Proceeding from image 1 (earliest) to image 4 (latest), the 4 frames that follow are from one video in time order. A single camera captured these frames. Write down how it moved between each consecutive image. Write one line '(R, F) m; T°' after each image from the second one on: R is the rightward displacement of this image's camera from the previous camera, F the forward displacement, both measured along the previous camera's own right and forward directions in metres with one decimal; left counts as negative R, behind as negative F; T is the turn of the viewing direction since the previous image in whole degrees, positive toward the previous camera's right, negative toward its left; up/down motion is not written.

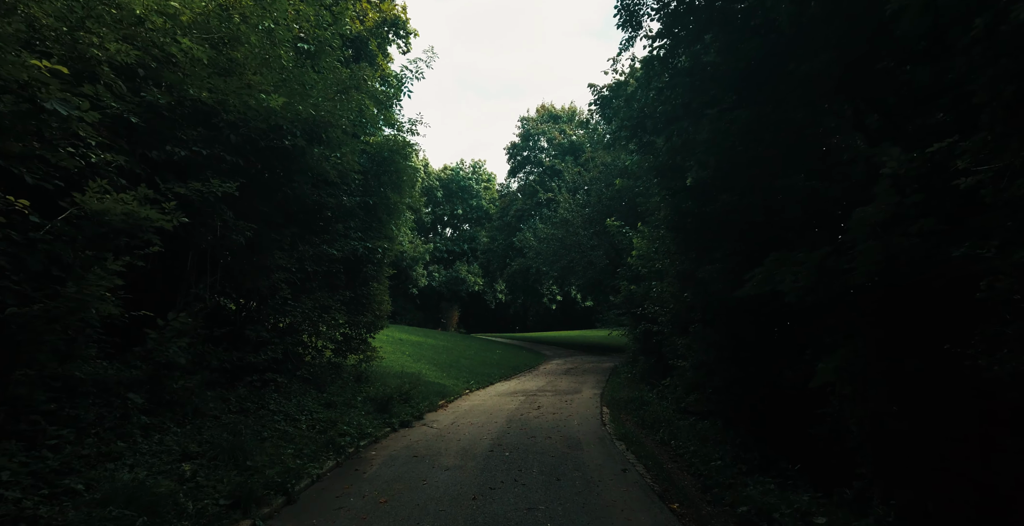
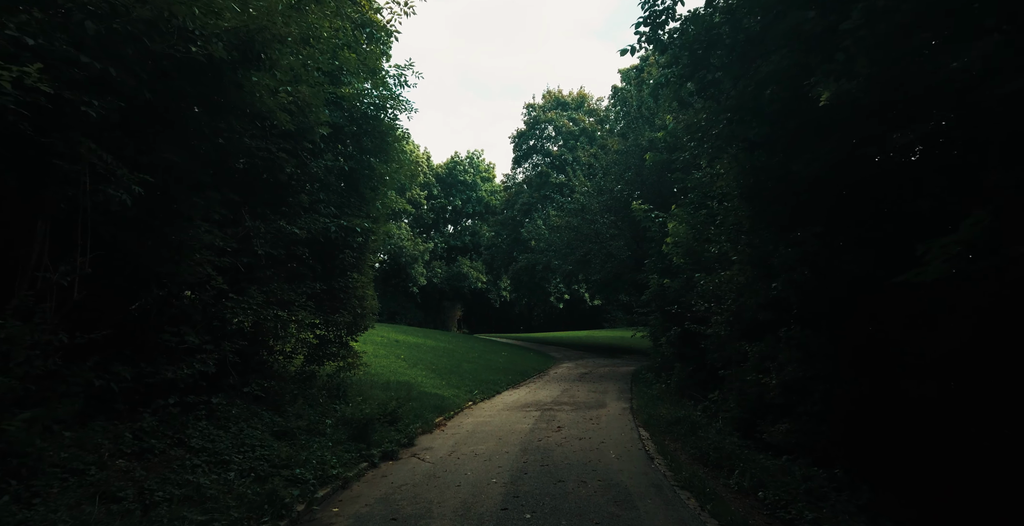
(-0.2, +2.8) m; 0°
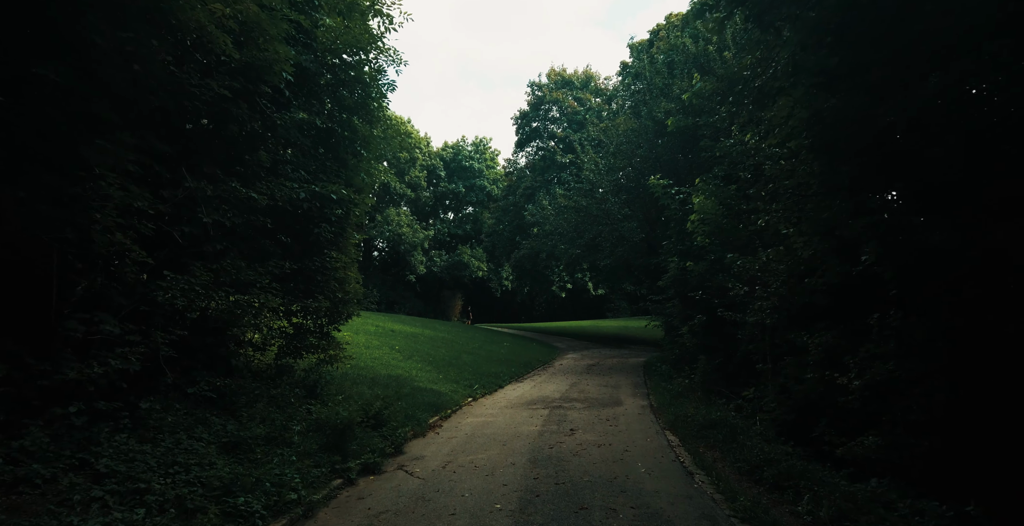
(-0.1, +1.7) m; 0°
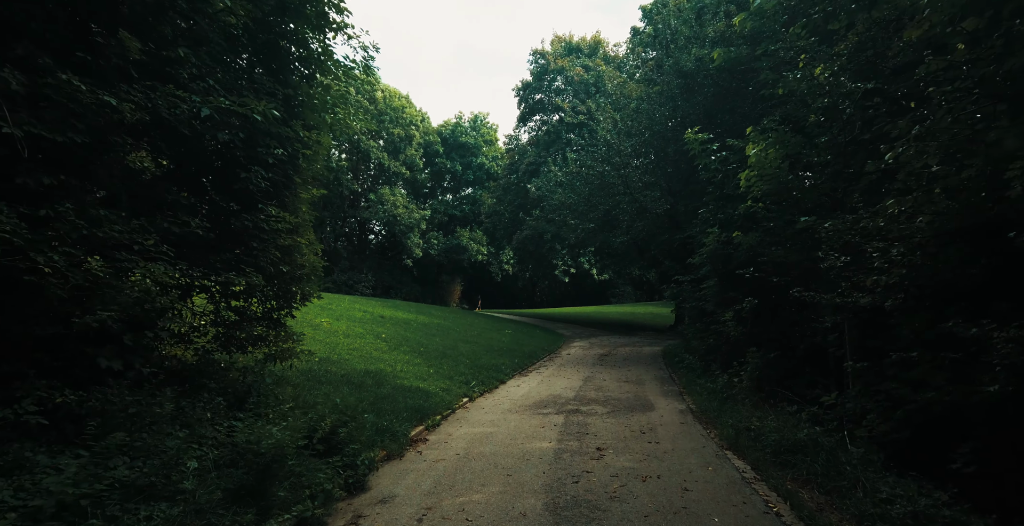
(-0.1, +2.7) m; 0°
